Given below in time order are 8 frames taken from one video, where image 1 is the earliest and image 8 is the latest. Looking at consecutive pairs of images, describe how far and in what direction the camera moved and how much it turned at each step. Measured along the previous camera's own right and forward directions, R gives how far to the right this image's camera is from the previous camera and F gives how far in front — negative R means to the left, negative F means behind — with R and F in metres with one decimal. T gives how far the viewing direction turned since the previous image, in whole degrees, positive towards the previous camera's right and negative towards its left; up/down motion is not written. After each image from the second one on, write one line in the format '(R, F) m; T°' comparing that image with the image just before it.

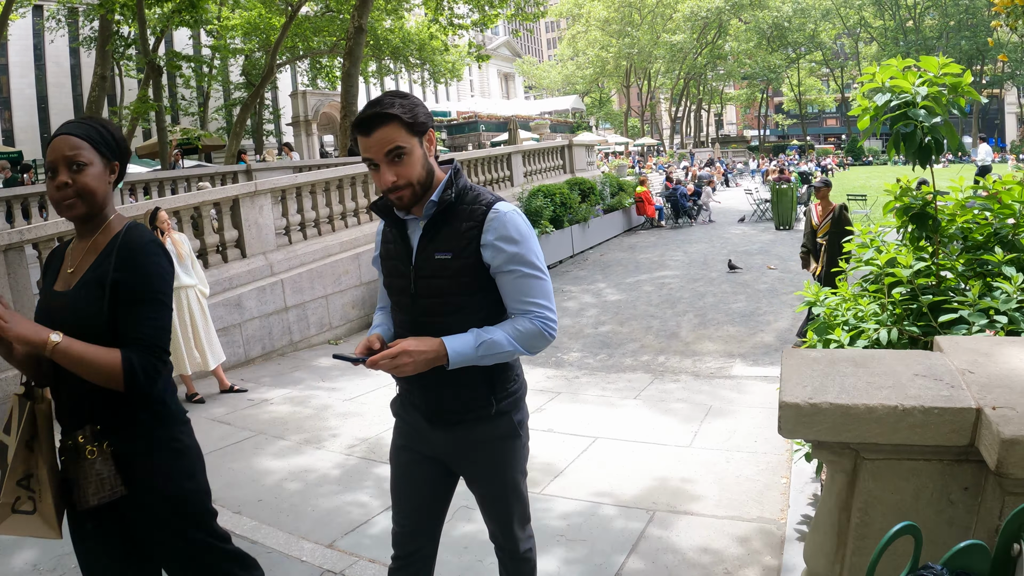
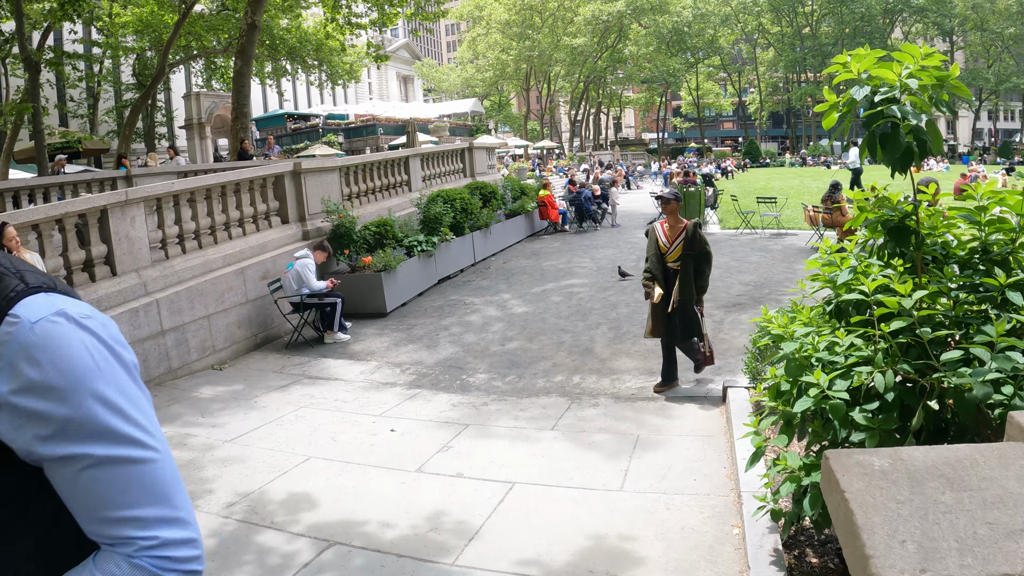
(0.0, +0.9) m; +7°
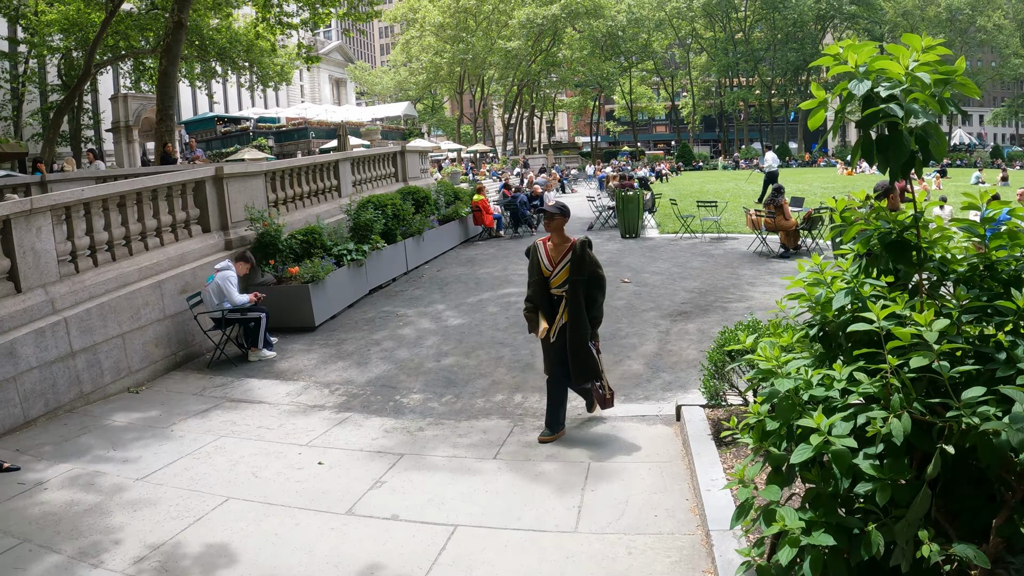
(0.0, +0.6) m; +5°
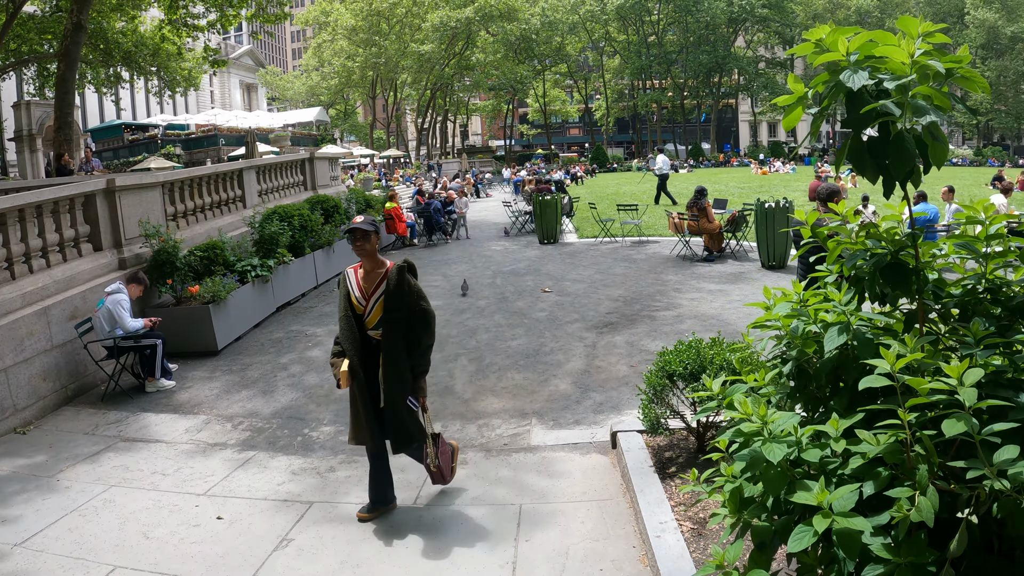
(0.0, +0.6) m; +6°
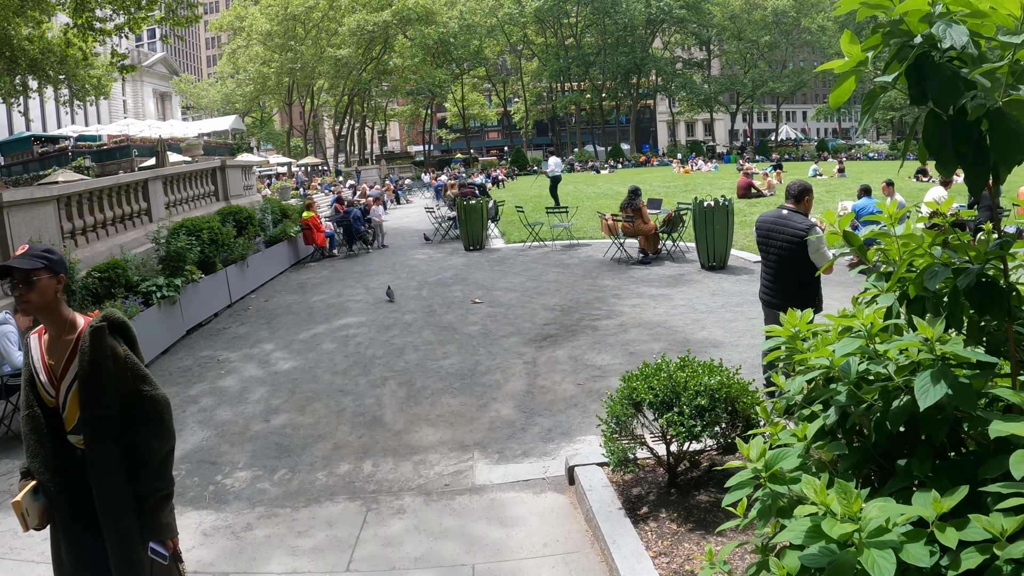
(-0.1, +0.7) m; +6°
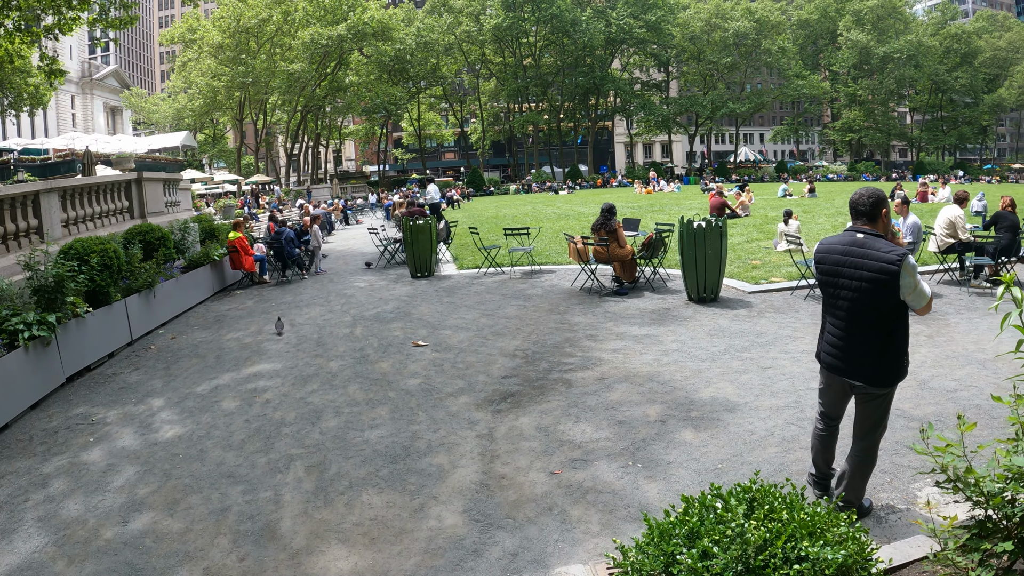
(+0.1, +2.0) m; +3°
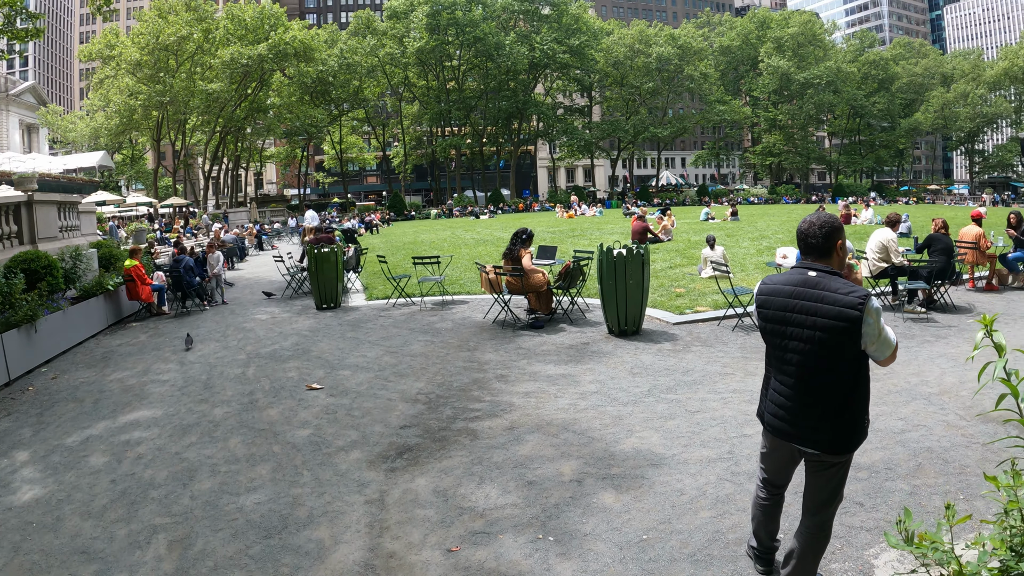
(+0.3, +0.8) m; +5°
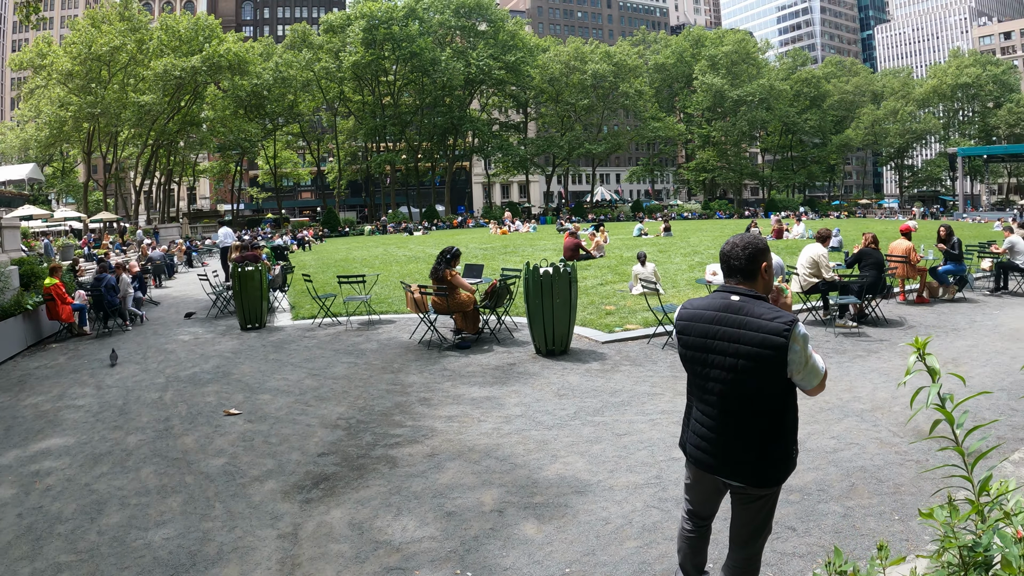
(+0.2, +0.2) m; +4°
